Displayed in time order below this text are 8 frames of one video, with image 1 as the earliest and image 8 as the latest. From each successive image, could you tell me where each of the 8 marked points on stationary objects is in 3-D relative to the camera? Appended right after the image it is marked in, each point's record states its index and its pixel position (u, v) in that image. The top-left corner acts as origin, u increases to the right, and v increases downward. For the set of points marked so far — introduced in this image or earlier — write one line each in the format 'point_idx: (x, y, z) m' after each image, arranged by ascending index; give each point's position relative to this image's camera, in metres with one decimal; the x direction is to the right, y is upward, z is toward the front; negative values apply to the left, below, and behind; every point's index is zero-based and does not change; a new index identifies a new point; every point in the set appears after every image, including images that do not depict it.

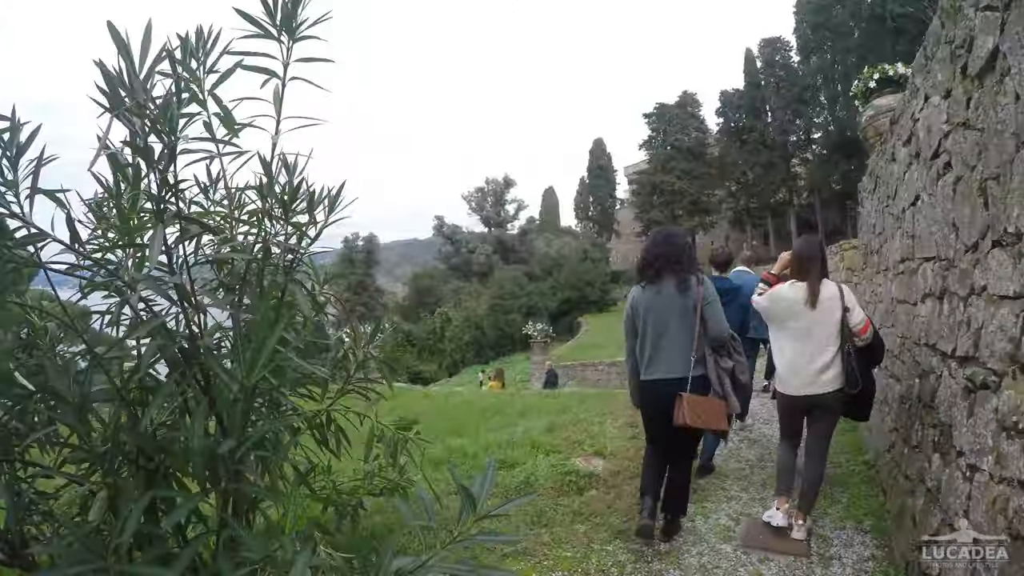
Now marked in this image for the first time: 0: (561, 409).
0: (+0.4, -1.0, +5.6) m
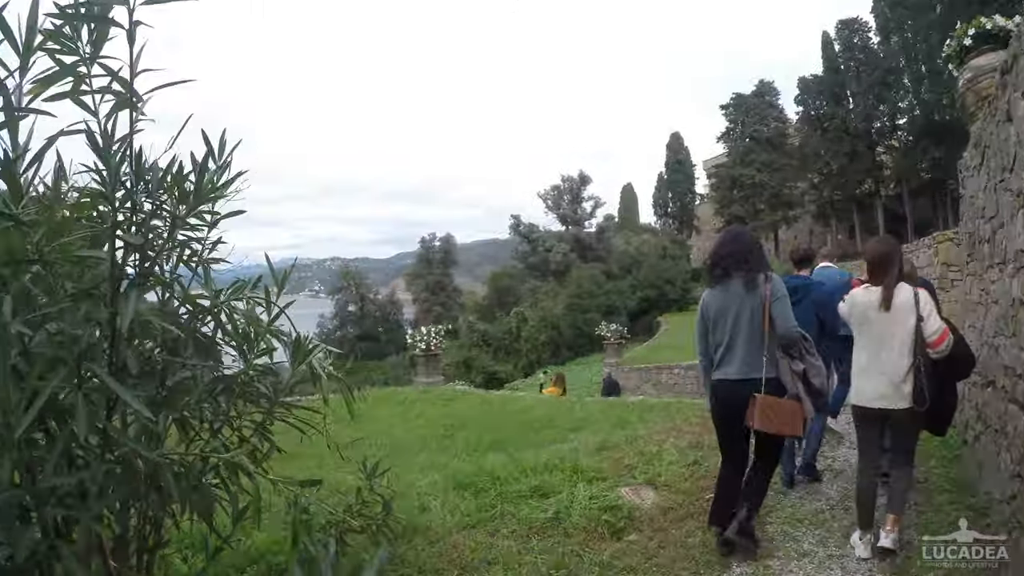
0: (+0.9, -1.1, +5.2) m
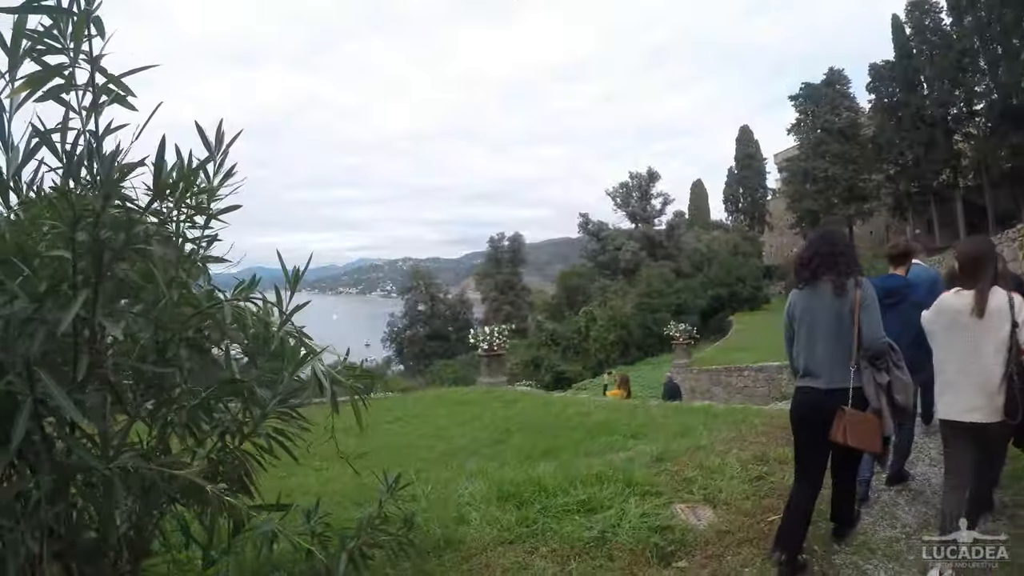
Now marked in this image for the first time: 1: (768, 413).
0: (+1.3, -1.1, +5.0) m
1: (+2.1, -1.0, +5.3) m
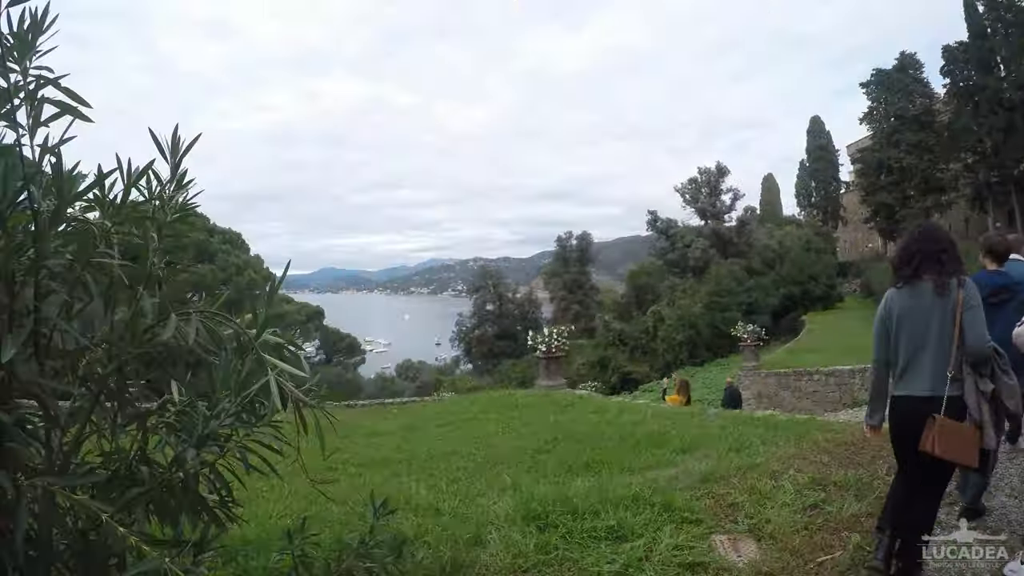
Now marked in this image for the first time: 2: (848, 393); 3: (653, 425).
0: (+1.6, -1.1, +4.6) m
1: (+2.4, -1.0, +4.8) m
2: (+6.5, -2.1, +12.7) m
3: (+1.4, -1.3, +6.3) m
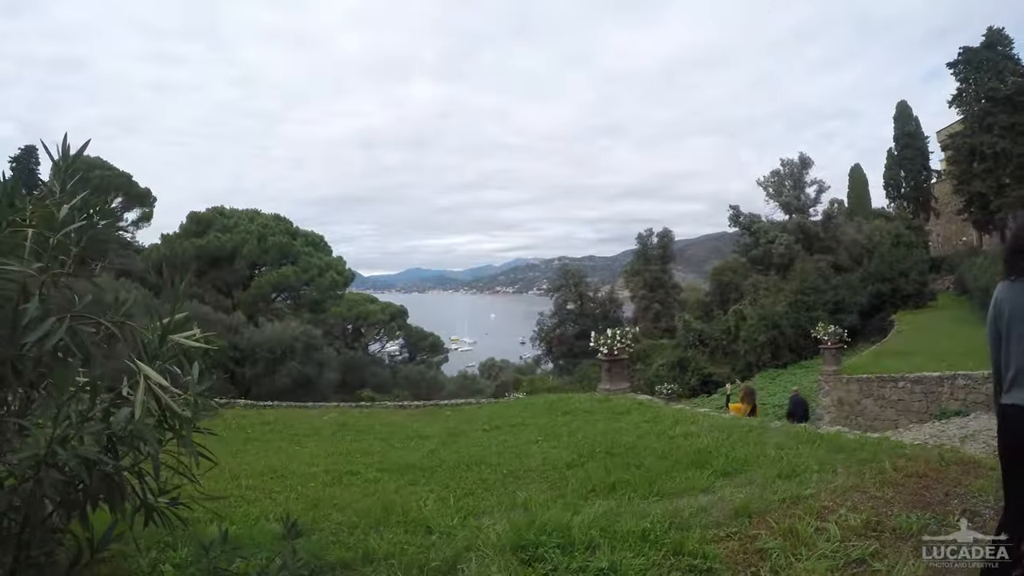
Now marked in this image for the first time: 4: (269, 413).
0: (+1.7, -1.1, +4.1) m
1: (+2.6, -1.0, +4.2) m
2: (+7.5, -2.0, +11.6) m
3: (+1.7, -1.3, +5.8) m
4: (-4.4, -2.2, +12.4) m
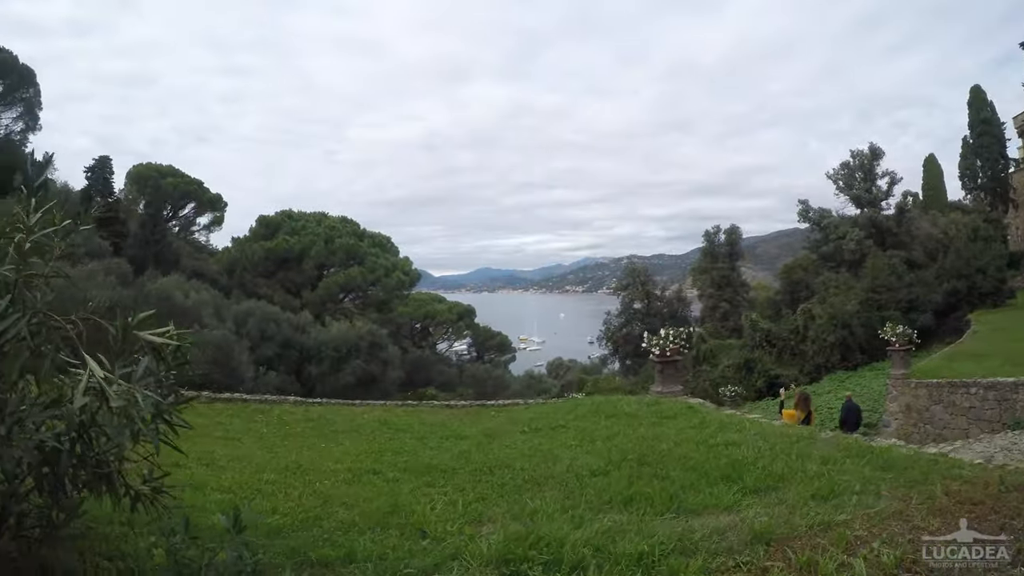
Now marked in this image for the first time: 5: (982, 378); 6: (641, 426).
0: (+1.8, -1.1, +3.7) m
1: (+2.7, -1.1, +3.8) m
2: (+8.2, -2.0, +10.7) m
3: (+1.9, -1.3, +5.5) m
4: (-3.6, -2.3, +12.5) m
5: (+8.3, -1.6, +11.4) m
6: (+1.4, -1.6, +7.4) m
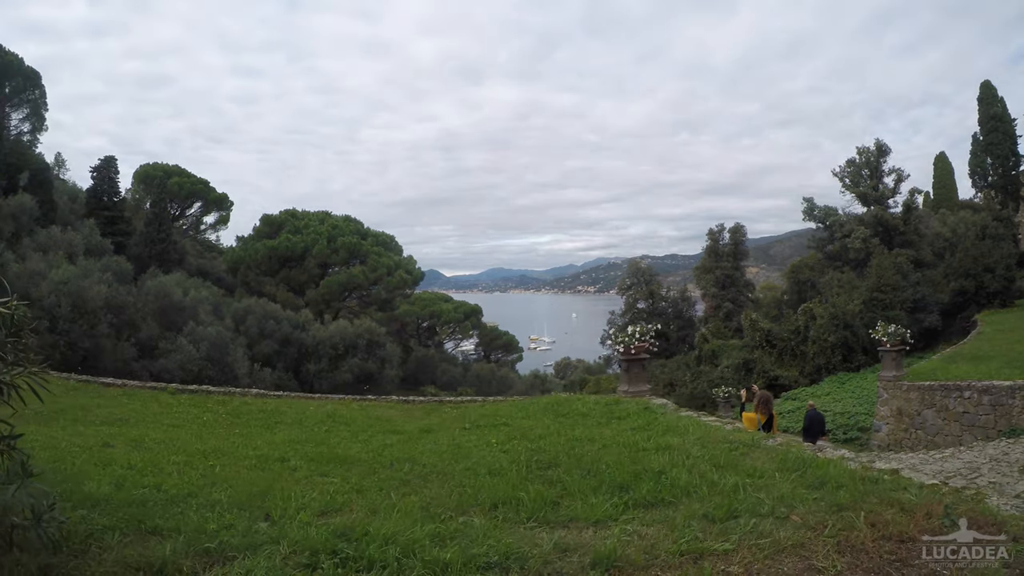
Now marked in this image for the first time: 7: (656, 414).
0: (+1.1, -1.1, +3.2) m
1: (+2.0, -1.0, +3.2) m
2: (+7.7, -2.0, +10.0) m
3: (+1.3, -1.3, +4.9) m
4: (-4.2, -2.2, +12.1) m
5: (+7.7, -1.6, +10.8) m
6: (+0.8, -1.6, +6.8) m
7: (+1.8, -1.6, +8.1) m
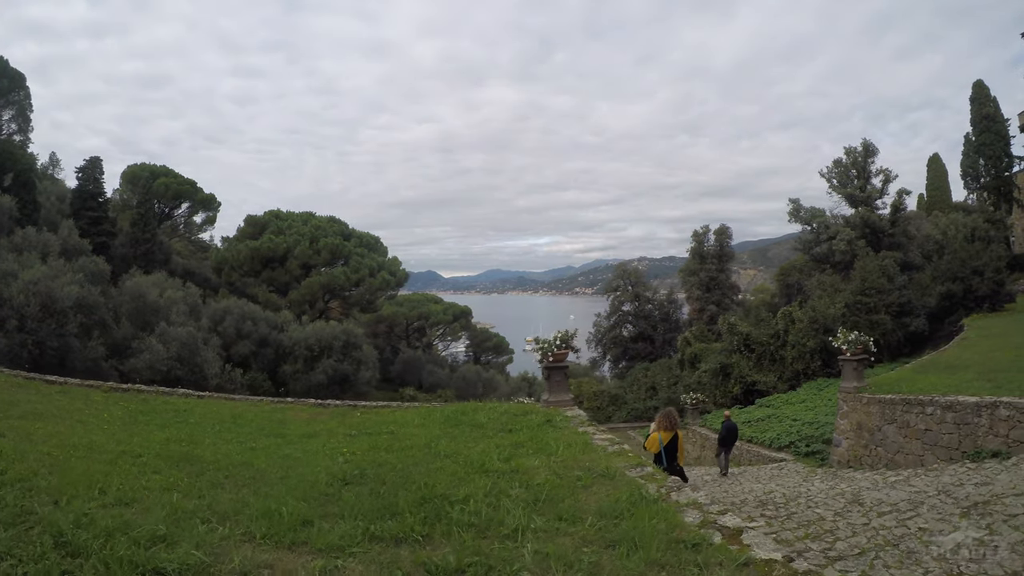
0: (0.0, -1.1, +2.3) m
1: (+0.8, -1.0, +2.3) m
2: (+6.5, -2.0, +9.2) m
3: (+0.1, -1.3, +4.0) m
4: (-5.4, -2.3, +11.2) m
5: (+6.5, -1.6, +9.9) m
6: (-0.4, -1.6, +6.0) m
7: (+0.6, -1.7, +7.2) m
